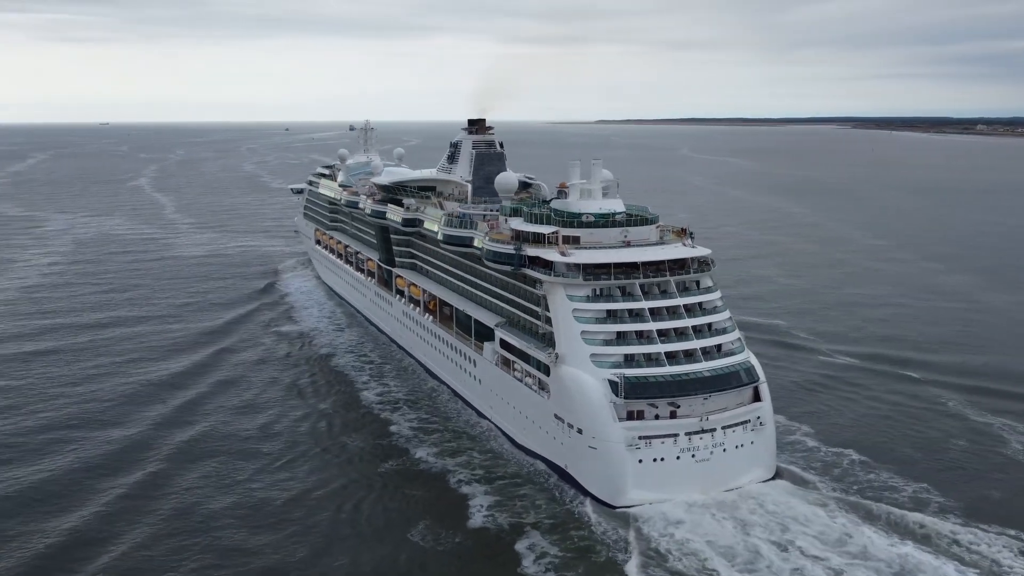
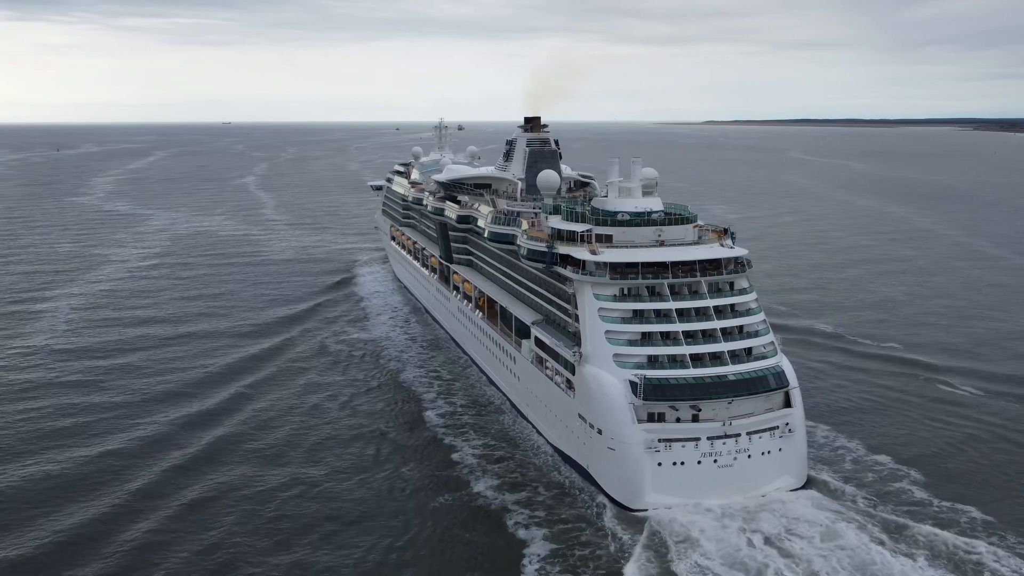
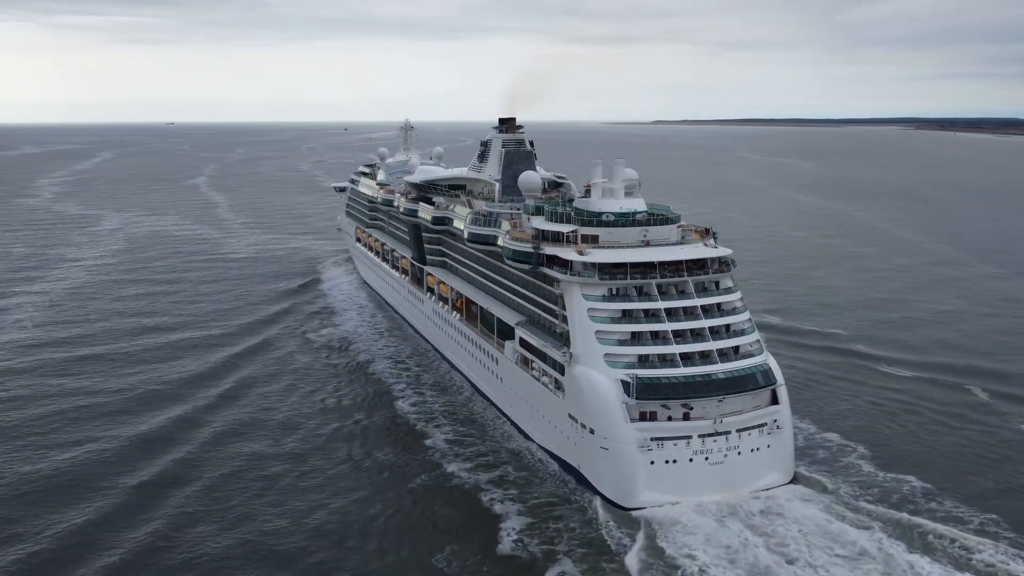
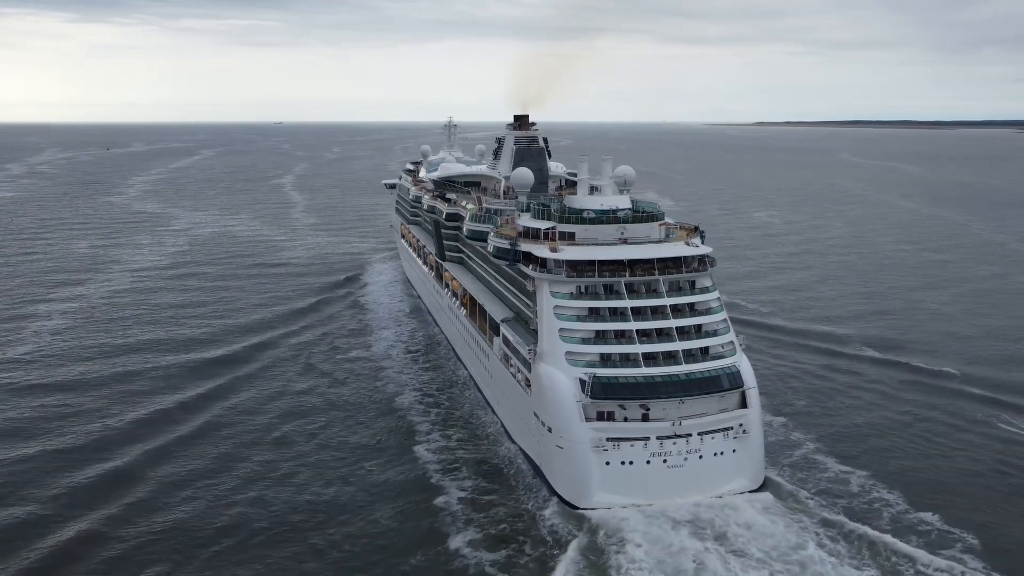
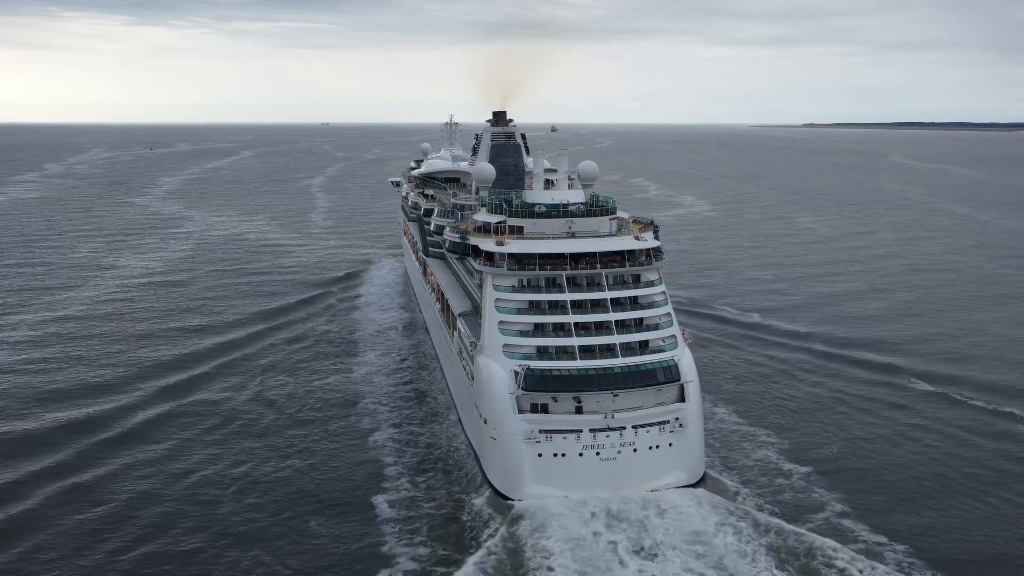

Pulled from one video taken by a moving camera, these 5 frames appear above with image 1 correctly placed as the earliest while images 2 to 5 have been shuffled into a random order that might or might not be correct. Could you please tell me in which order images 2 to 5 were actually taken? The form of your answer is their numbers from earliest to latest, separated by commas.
3, 2, 4, 5
